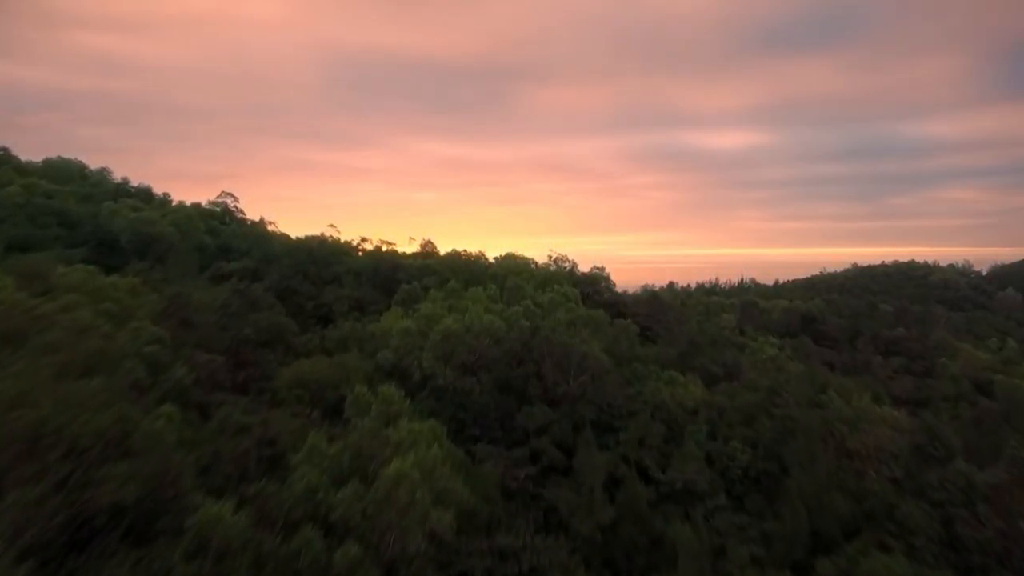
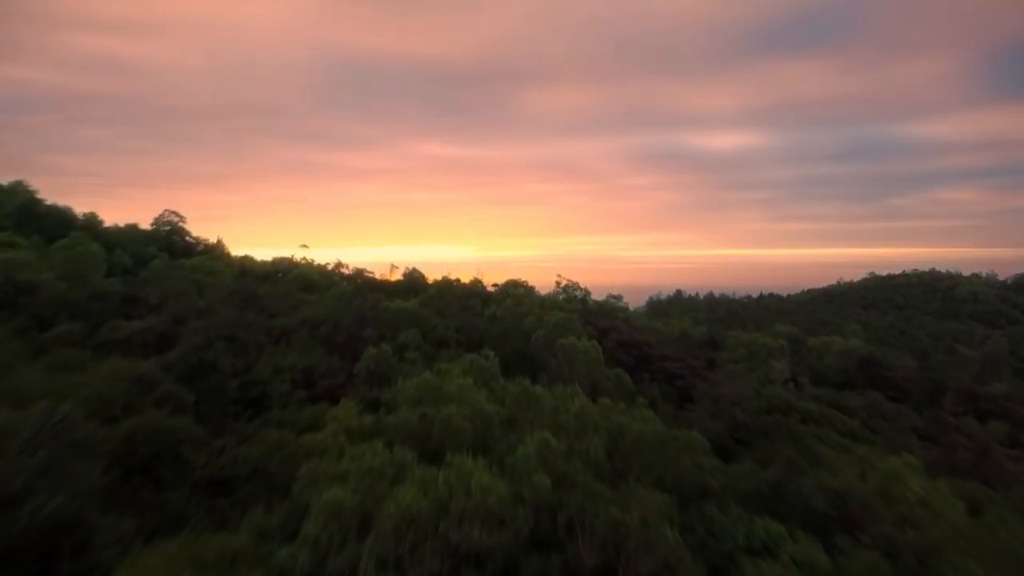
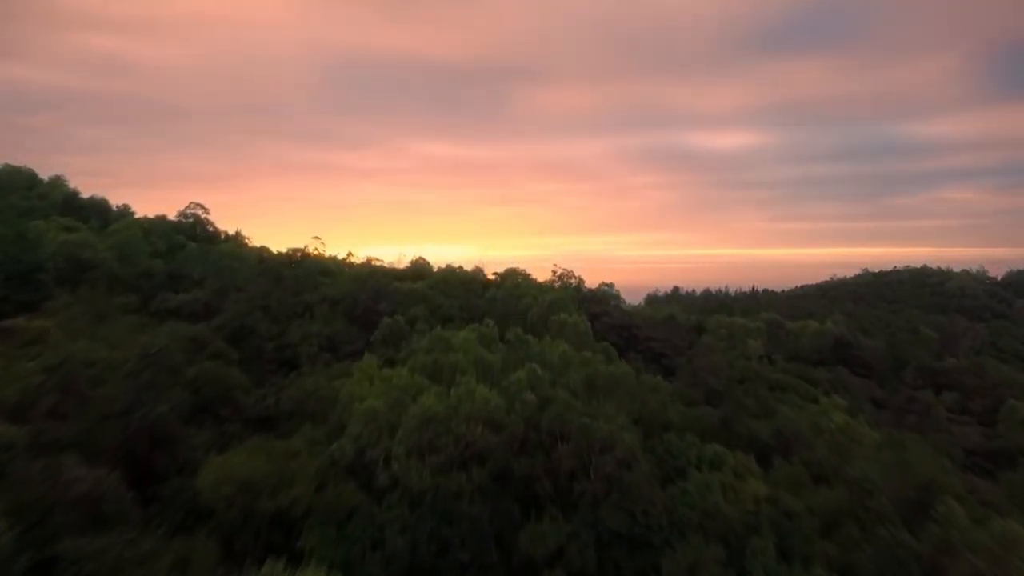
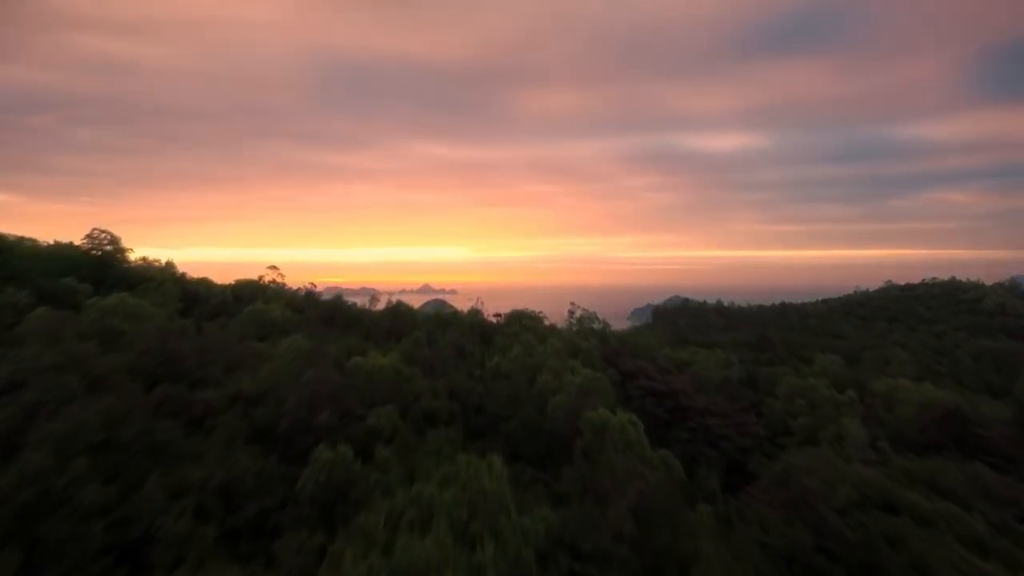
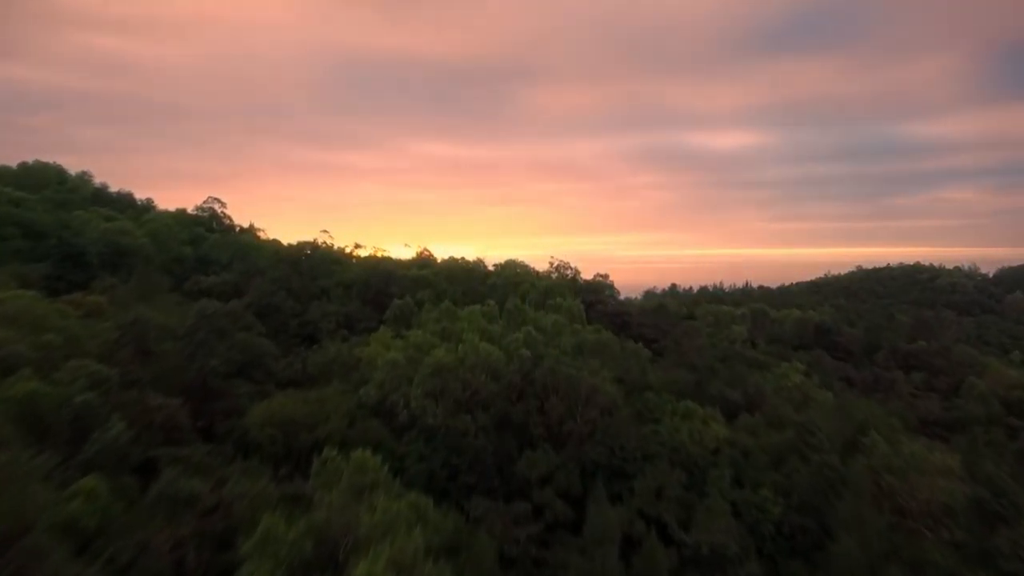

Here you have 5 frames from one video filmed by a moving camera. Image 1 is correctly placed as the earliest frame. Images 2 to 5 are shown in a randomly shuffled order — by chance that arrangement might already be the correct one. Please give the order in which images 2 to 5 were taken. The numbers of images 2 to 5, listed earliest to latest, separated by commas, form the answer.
5, 3, 2, 4
